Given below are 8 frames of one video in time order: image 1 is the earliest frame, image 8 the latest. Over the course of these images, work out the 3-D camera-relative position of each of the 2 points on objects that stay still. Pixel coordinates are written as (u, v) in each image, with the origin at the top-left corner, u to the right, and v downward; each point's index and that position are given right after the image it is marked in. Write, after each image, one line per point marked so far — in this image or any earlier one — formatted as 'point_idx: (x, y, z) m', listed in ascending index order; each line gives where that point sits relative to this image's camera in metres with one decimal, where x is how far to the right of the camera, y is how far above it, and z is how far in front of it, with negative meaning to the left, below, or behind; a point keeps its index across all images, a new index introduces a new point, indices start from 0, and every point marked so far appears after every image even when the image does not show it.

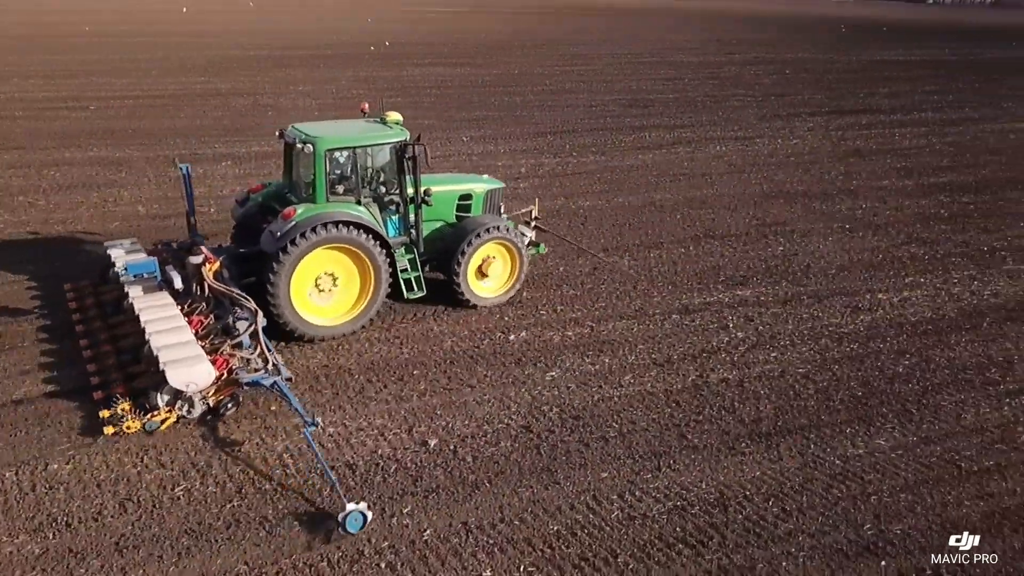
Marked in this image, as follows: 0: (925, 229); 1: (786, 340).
0: (+6.1, +0.9, +11.9) m
1: (+2.7, -0.5, +8.0) m
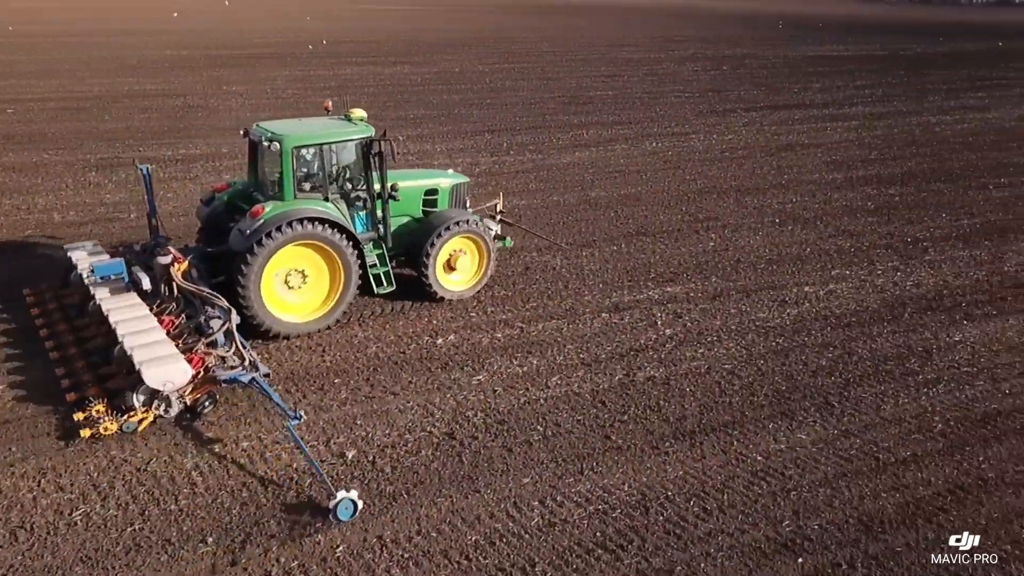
0: (+5.1, +1.0, +12.1) m
1: (+2.0, -0.5, +8.0) m
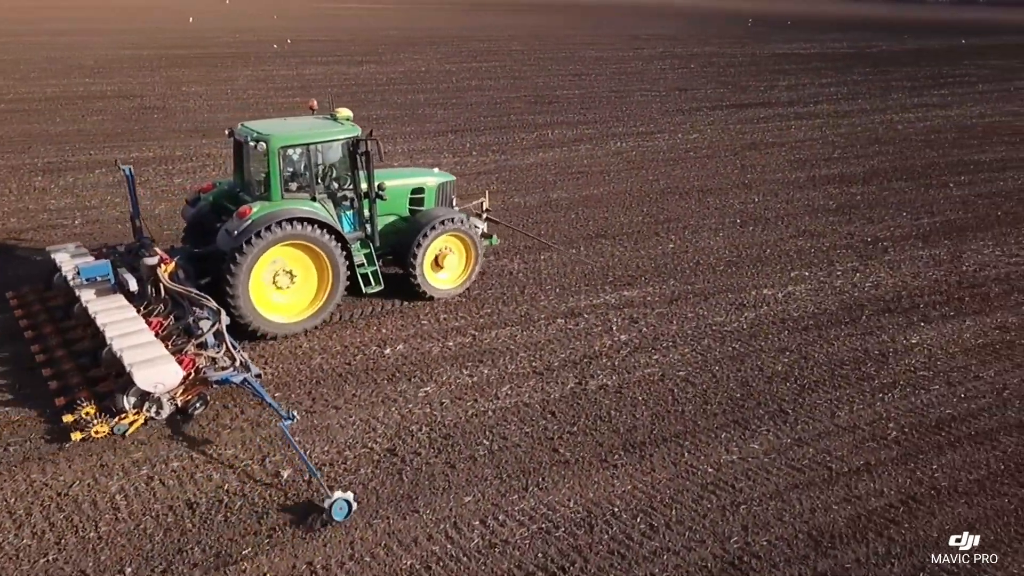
0: (+4.5, +1.0, +12.0) m
1: (+1.5, -0.5, +7.8) m
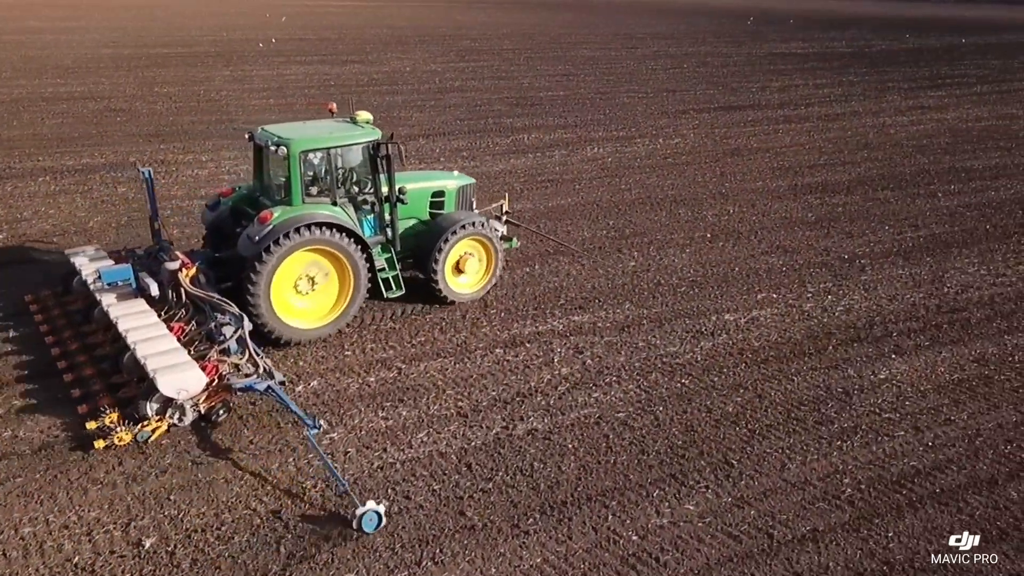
0: (+3.9, +0.7, +11.3) m
1: (+0.9, -0.8, +7.1) m
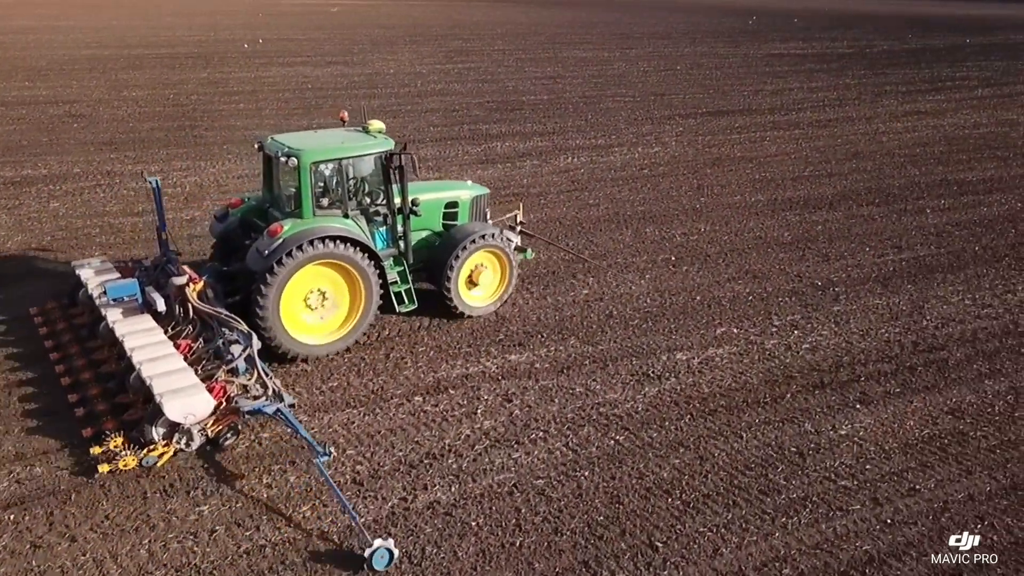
0: (+3.2, +0.4, +10.5) m
1: (+0.2, -1.1, +6.4) m
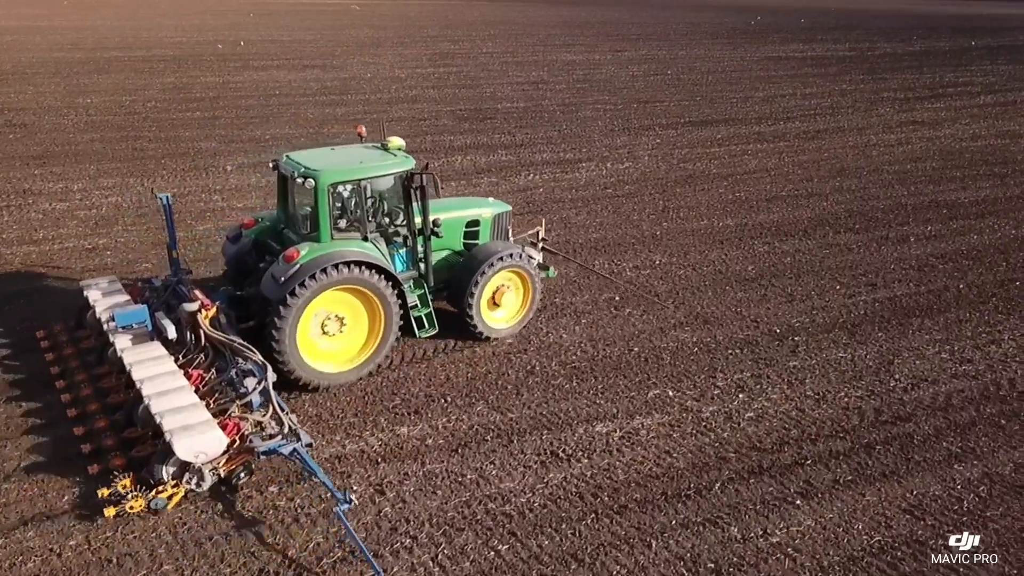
0: (+2.4, -0.1, +9.4) m
1: (-0.7, -1.6, +5.3) m
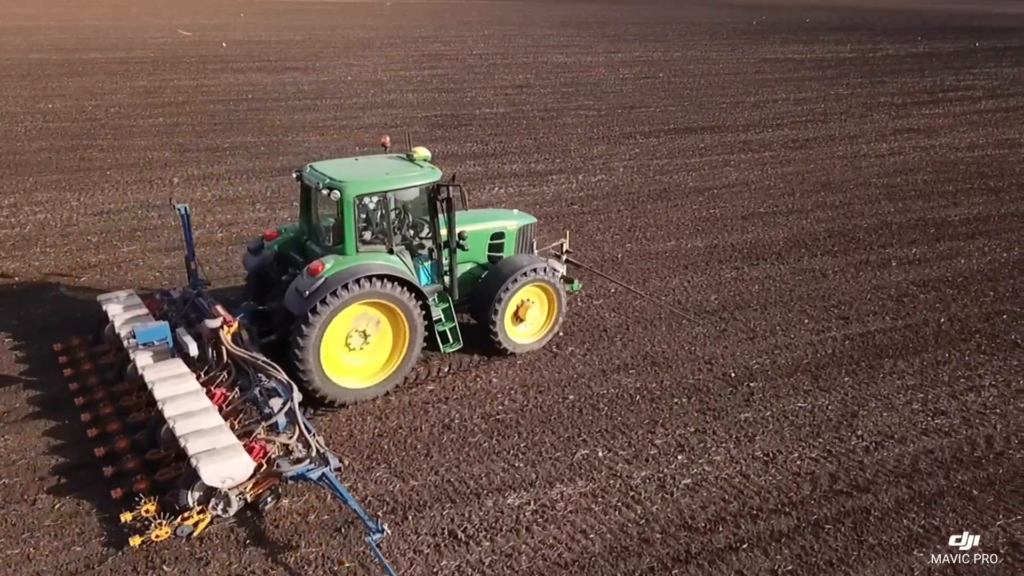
0: (+1.7, -0.5, +8.6) m
1: (-1.4, -2.0, +4.5) m
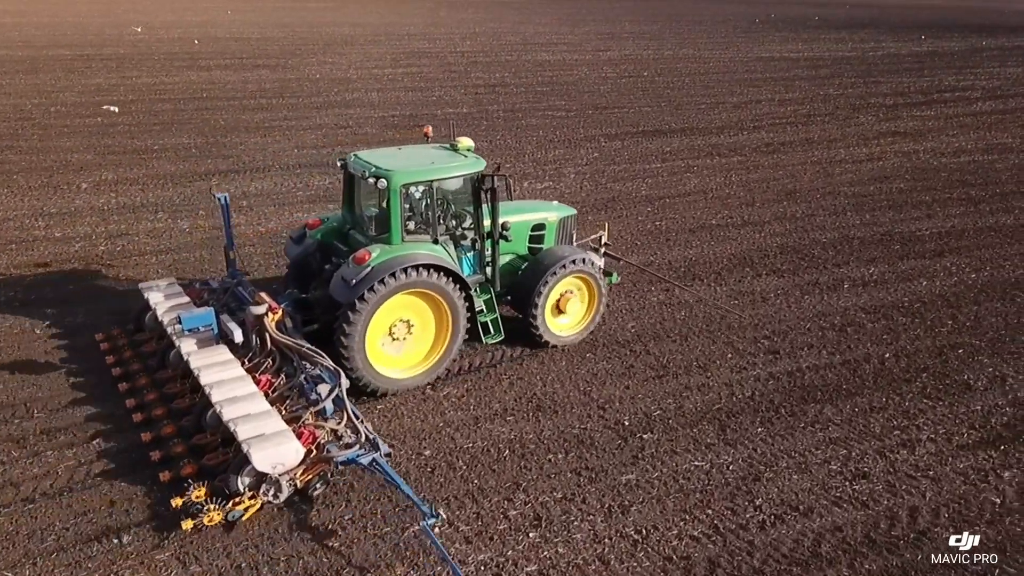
0: (+0.5, -0.8, +7.5) m
1: (-2.6, -2.3, +3.4) m
